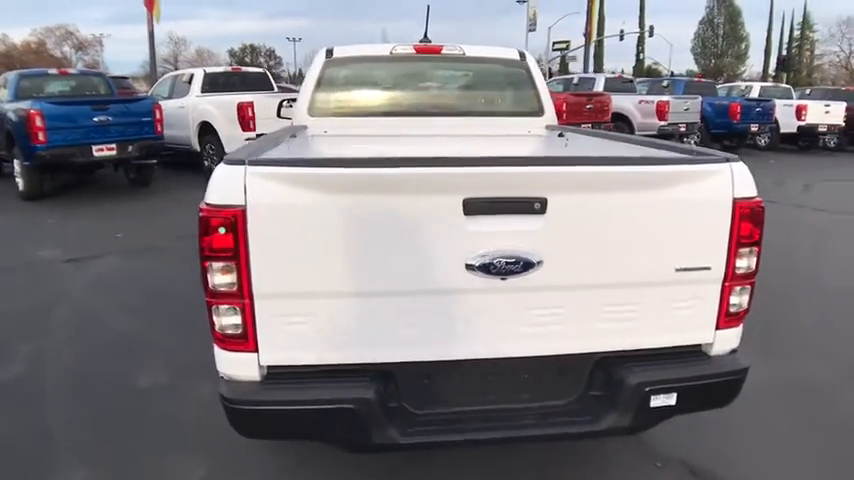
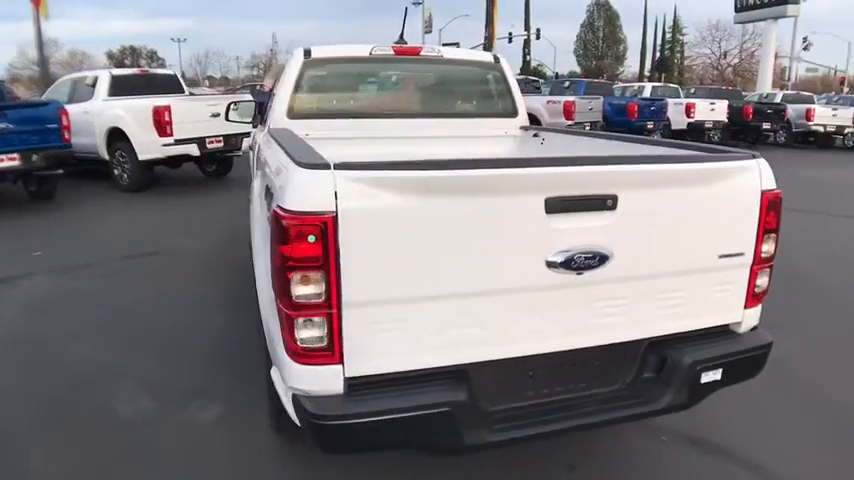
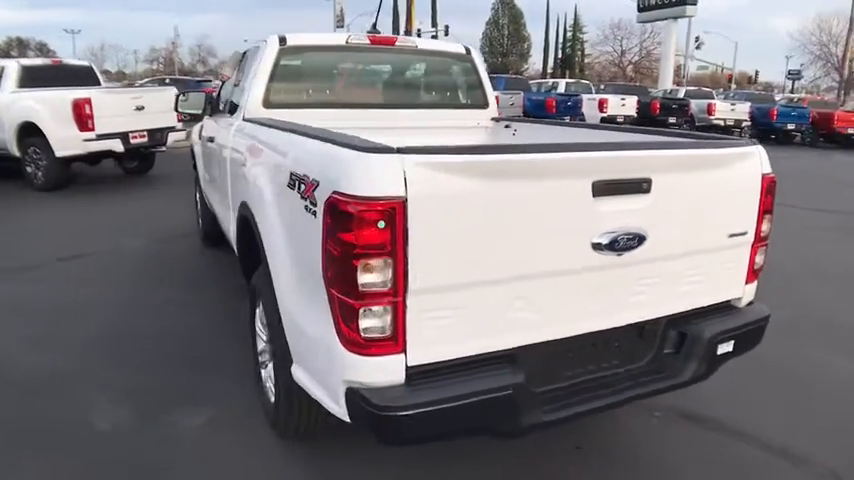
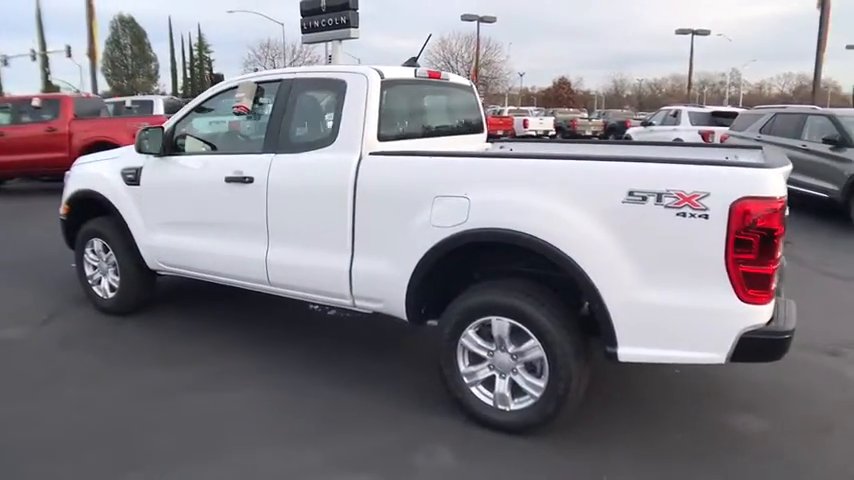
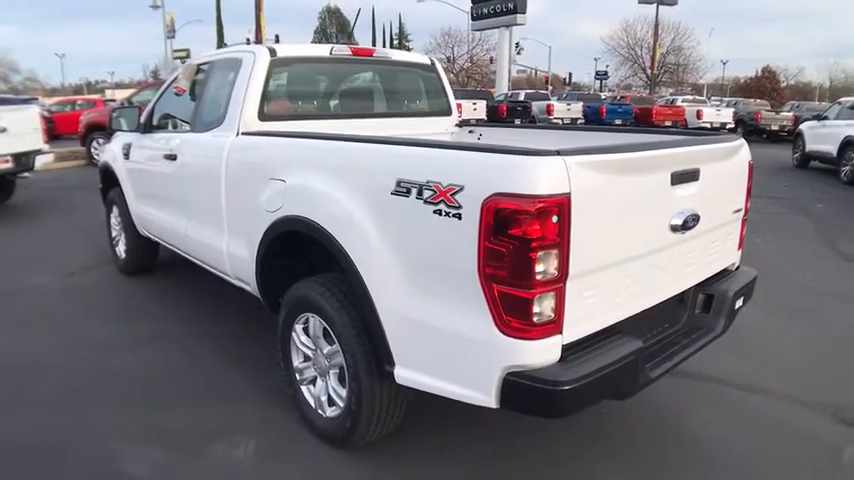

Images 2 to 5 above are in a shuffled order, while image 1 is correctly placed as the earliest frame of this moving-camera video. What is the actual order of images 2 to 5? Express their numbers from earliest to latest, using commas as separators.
2, 3, 5, 4
